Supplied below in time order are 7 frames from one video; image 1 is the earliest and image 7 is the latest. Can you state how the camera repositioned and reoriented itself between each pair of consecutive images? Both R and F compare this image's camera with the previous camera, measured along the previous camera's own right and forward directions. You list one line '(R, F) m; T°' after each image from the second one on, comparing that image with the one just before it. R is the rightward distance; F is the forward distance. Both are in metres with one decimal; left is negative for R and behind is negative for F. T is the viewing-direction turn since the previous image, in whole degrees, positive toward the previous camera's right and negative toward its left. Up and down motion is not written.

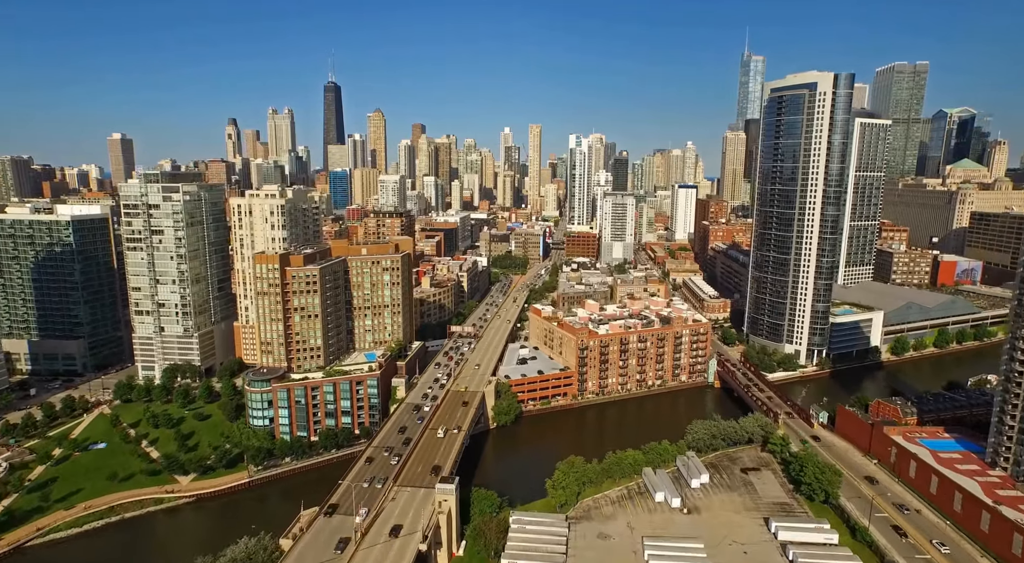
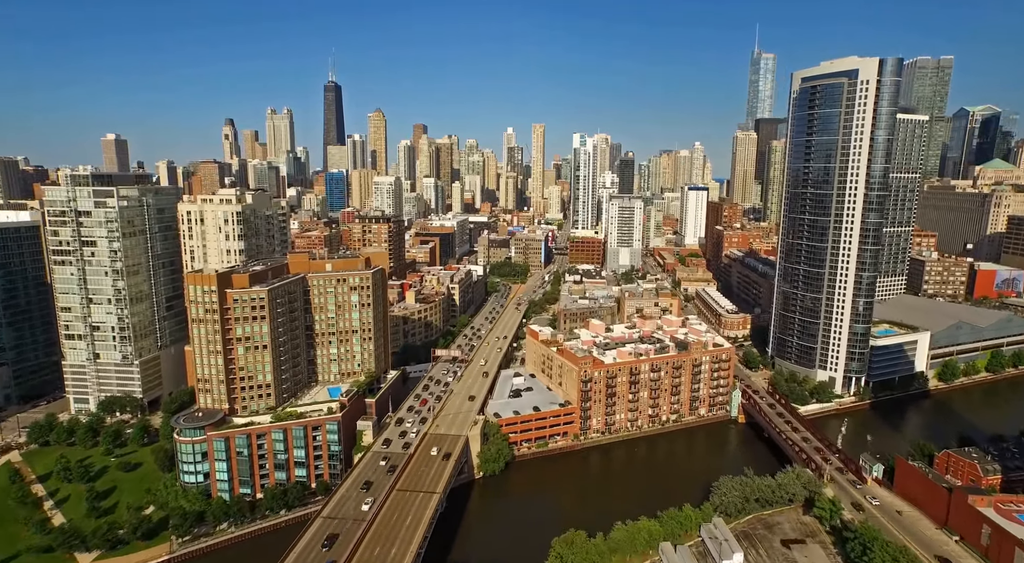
(+1.8, +13.1) m; 0°
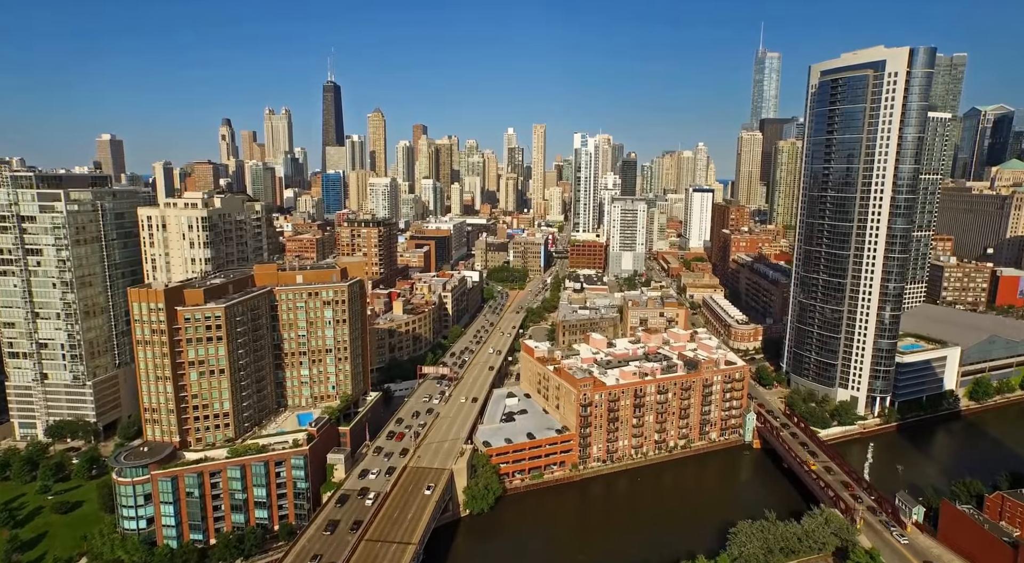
(+1.2, +7.5) m; 0°
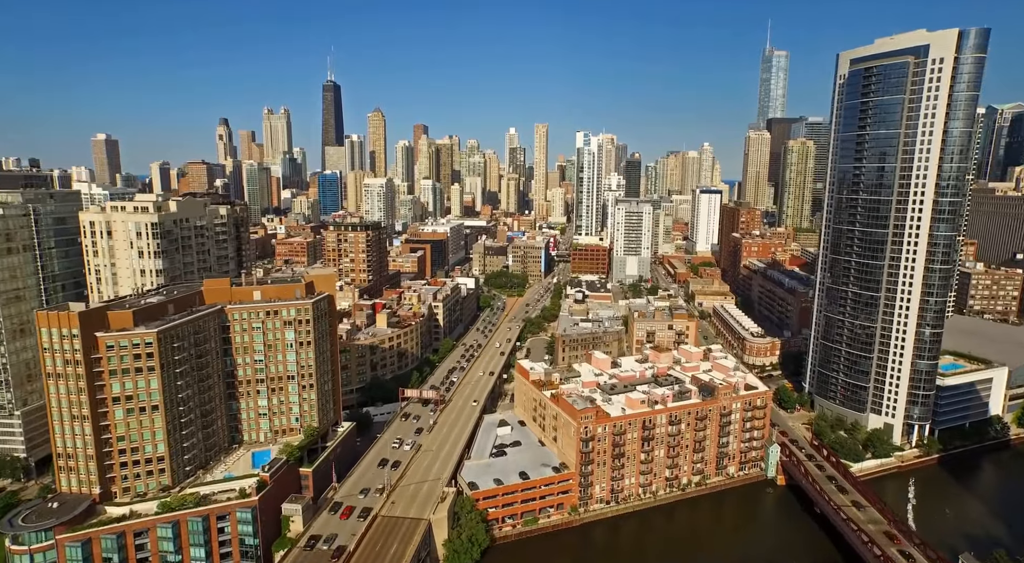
(+1.3, +9.0) m; 0°
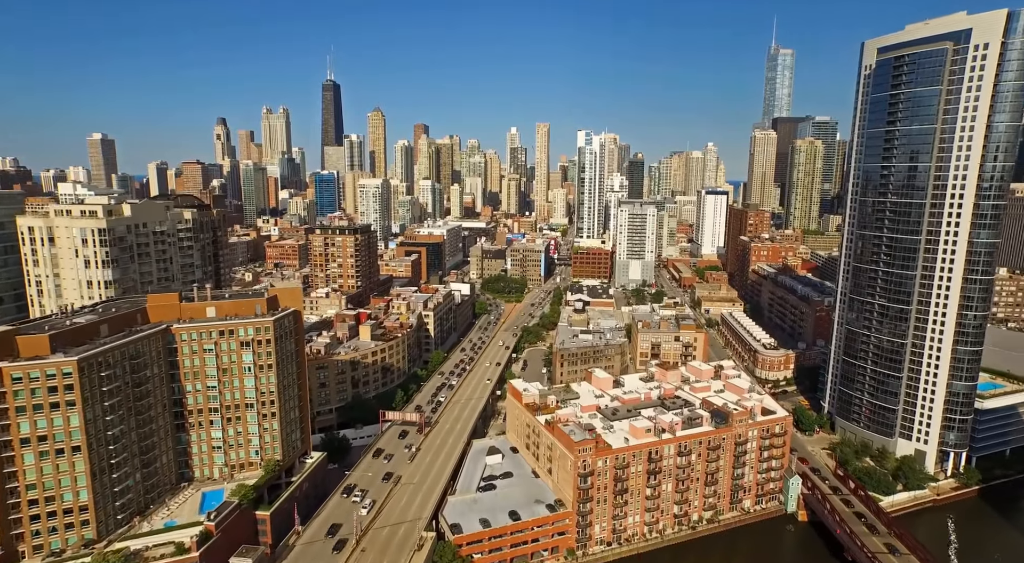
(+1.3, +7.1) m; 0°
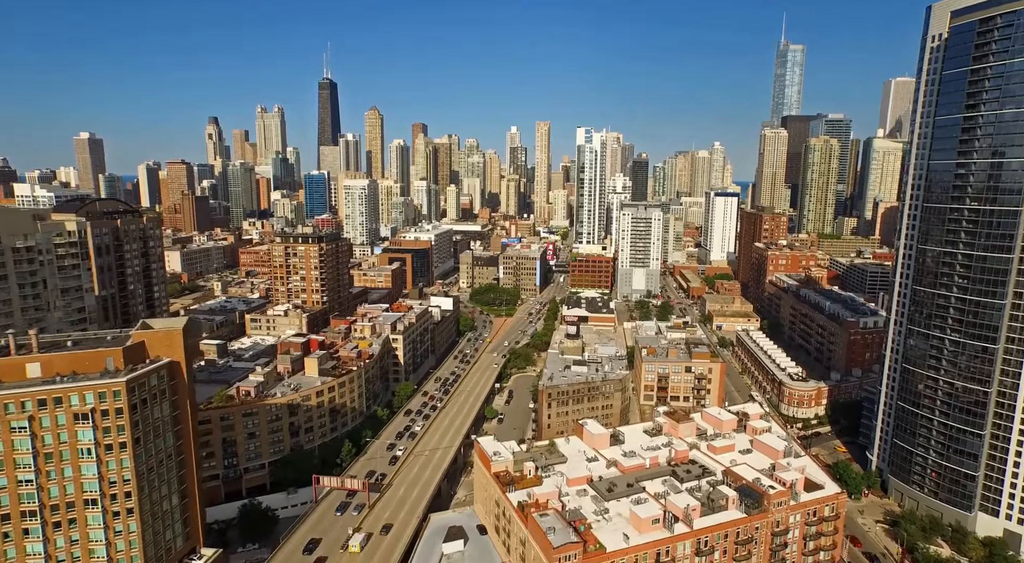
(+3.3, +15.3) m; 0°
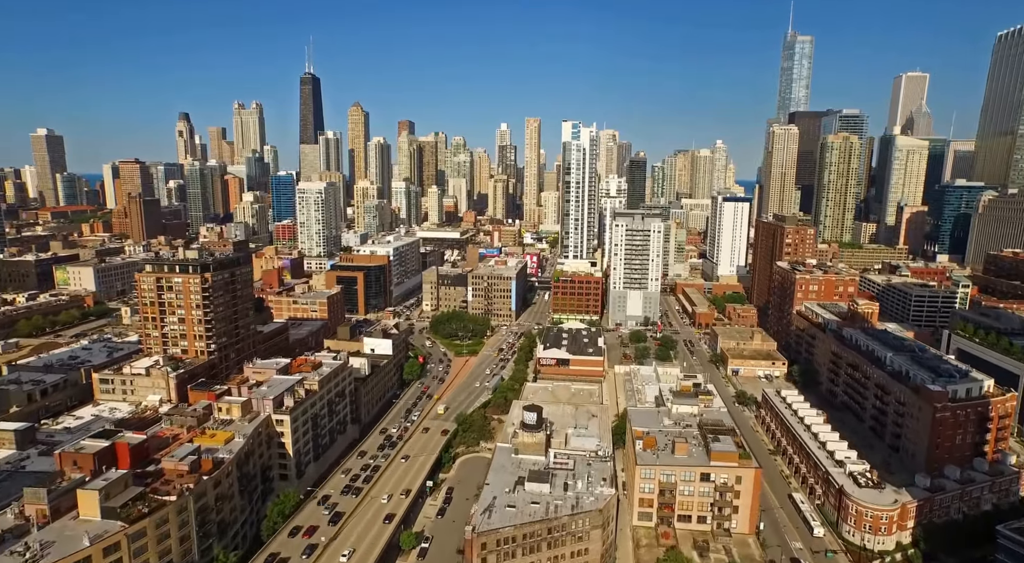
(+6.8, +28.3) m; 0°
